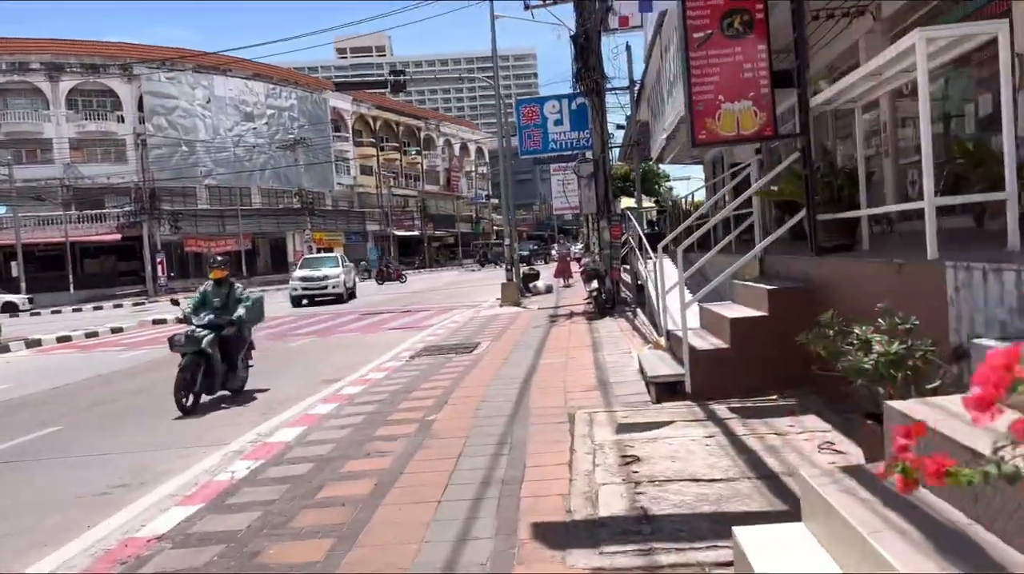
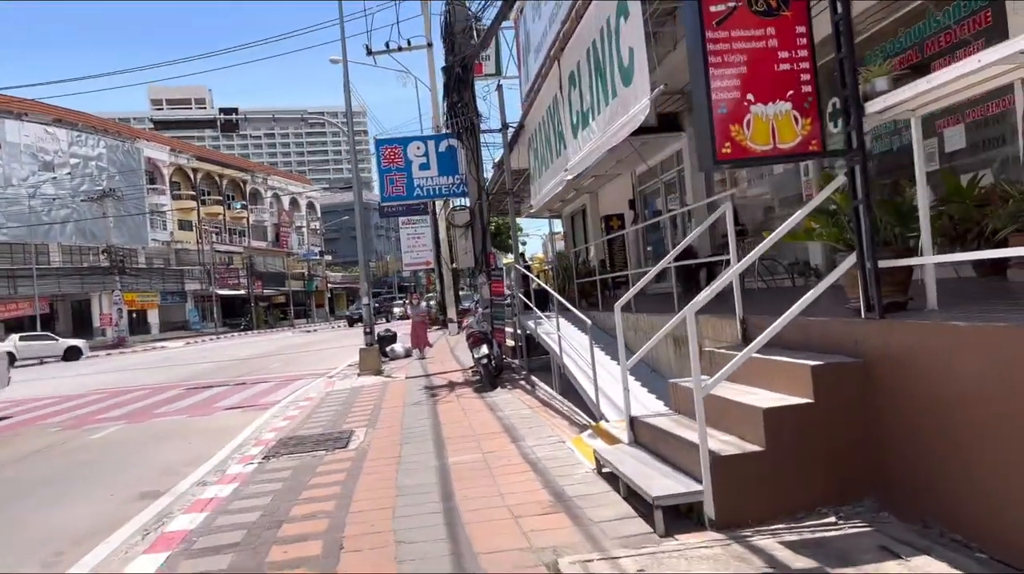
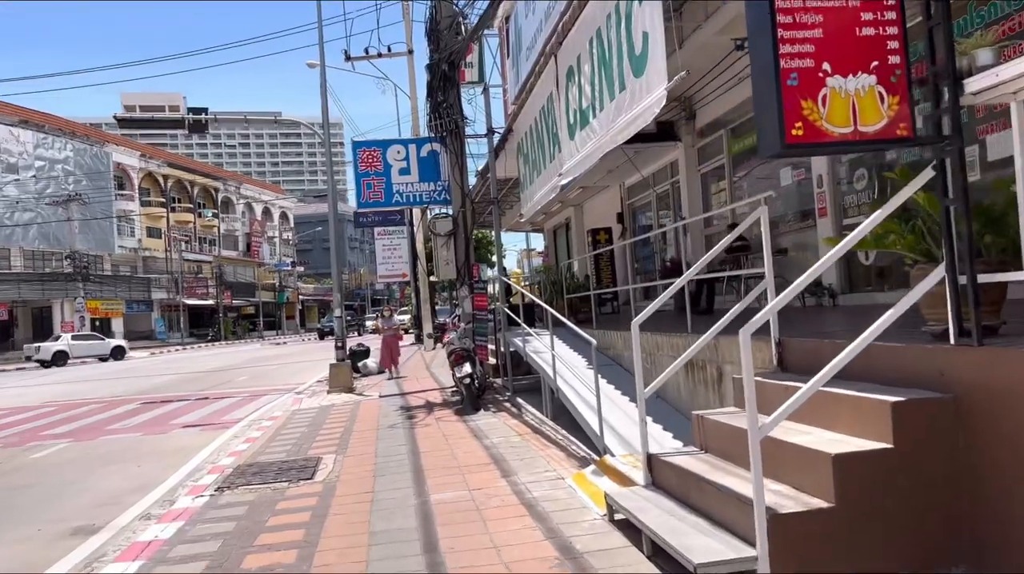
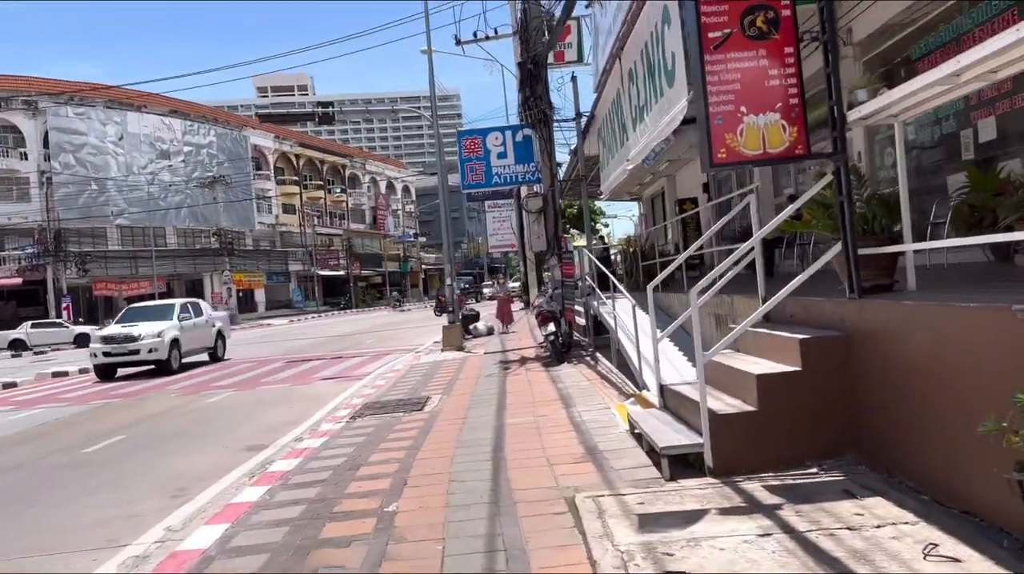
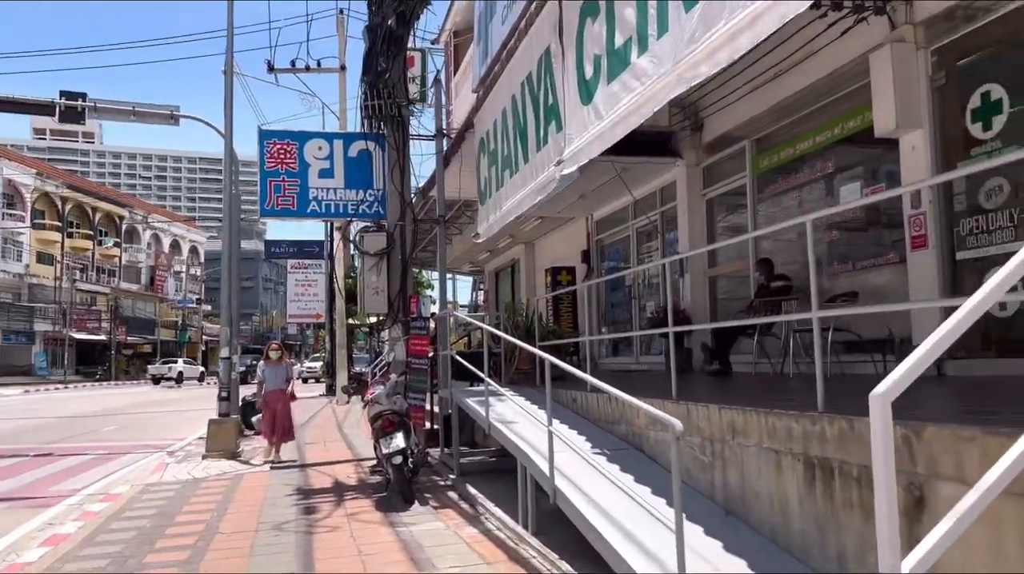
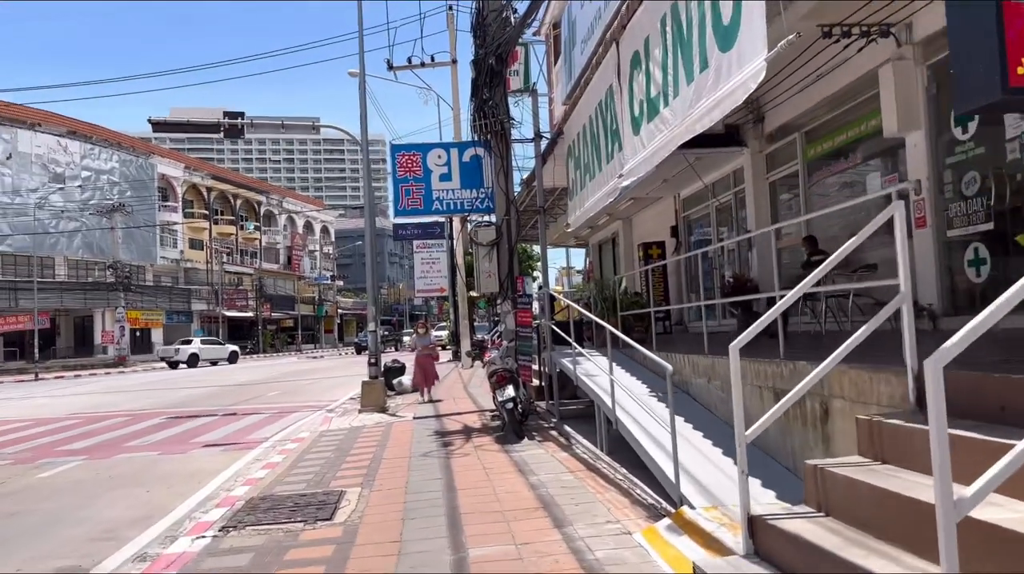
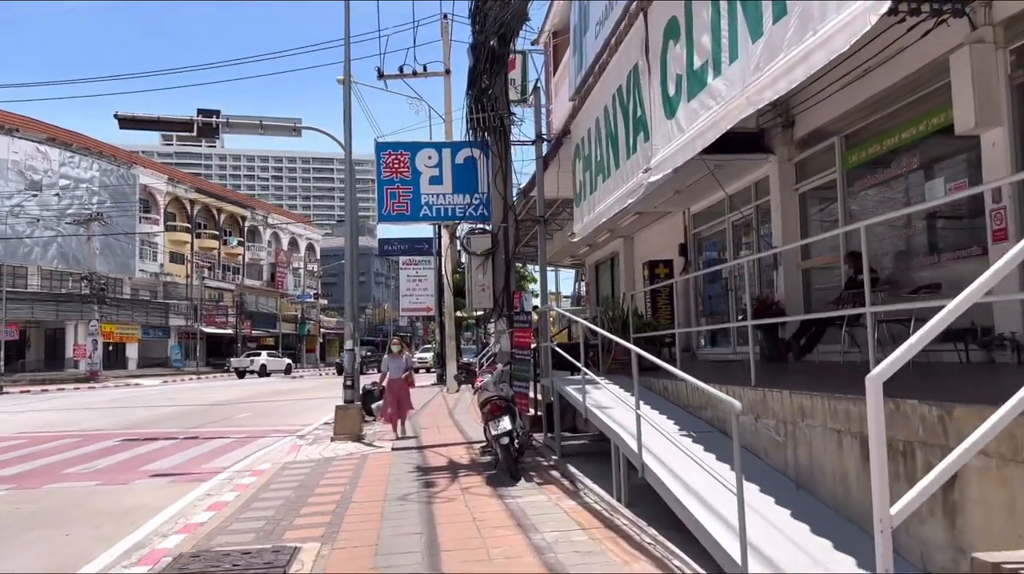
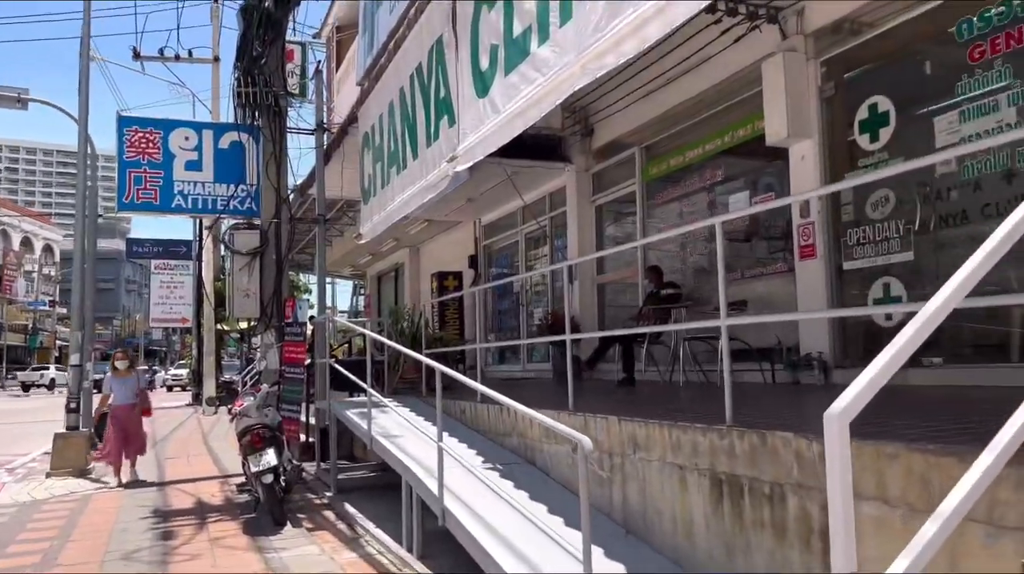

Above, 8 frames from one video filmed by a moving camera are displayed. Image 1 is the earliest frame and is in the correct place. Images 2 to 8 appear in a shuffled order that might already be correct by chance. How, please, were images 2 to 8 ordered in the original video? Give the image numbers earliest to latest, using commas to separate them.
4, 2, 3, 6, 7, 5, 8
